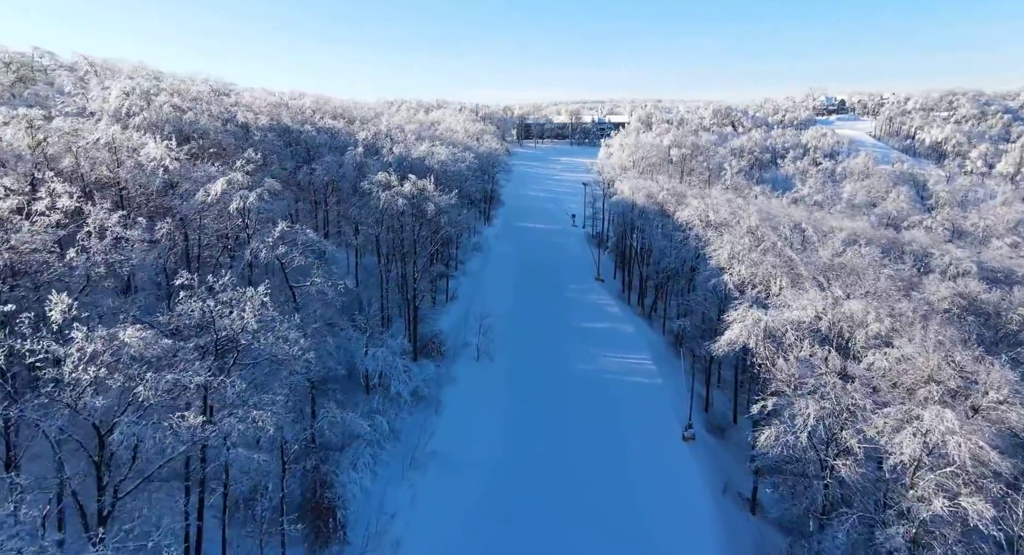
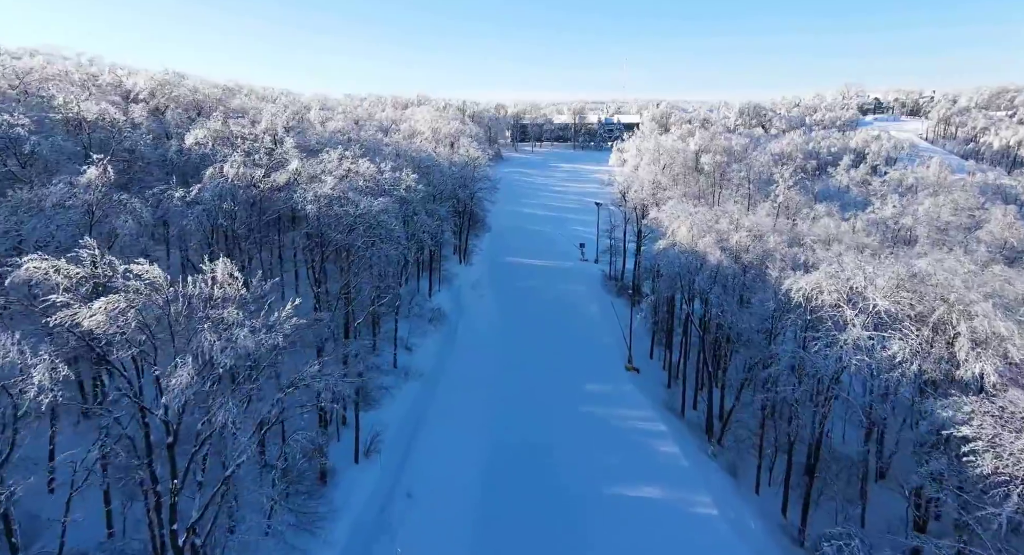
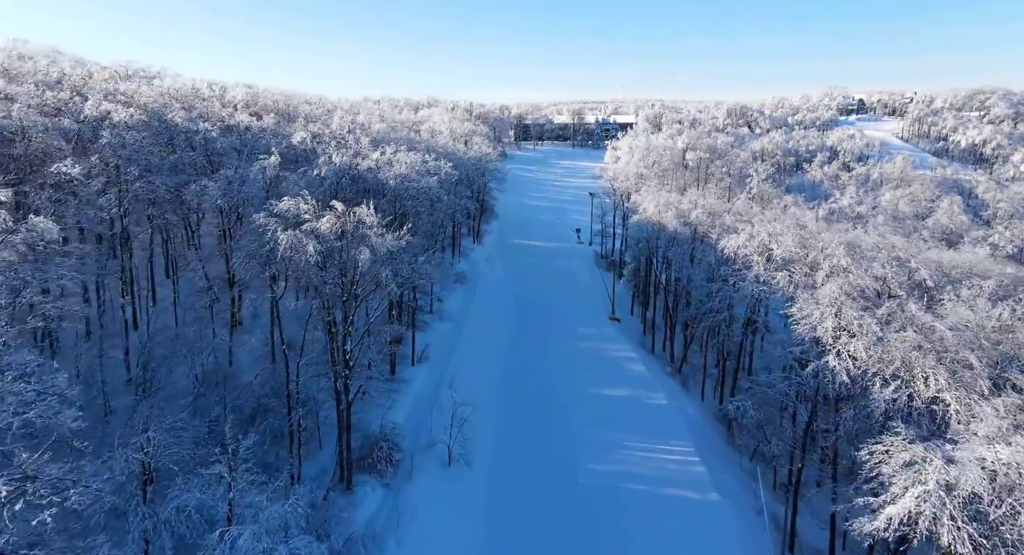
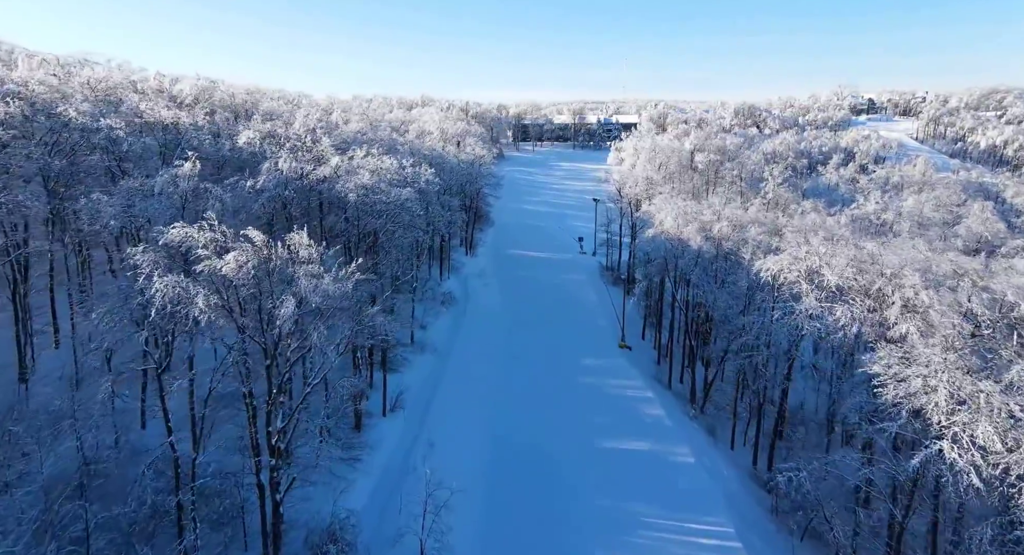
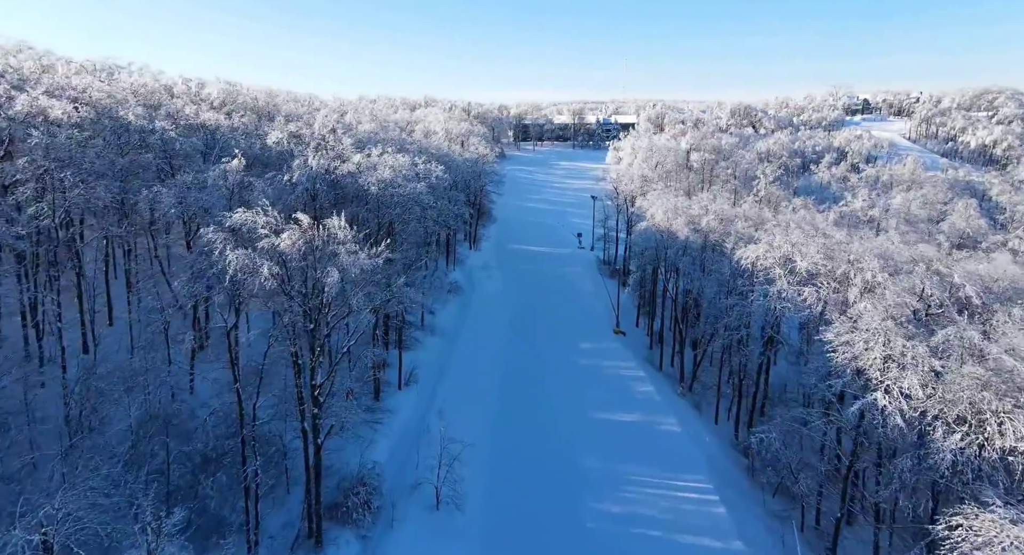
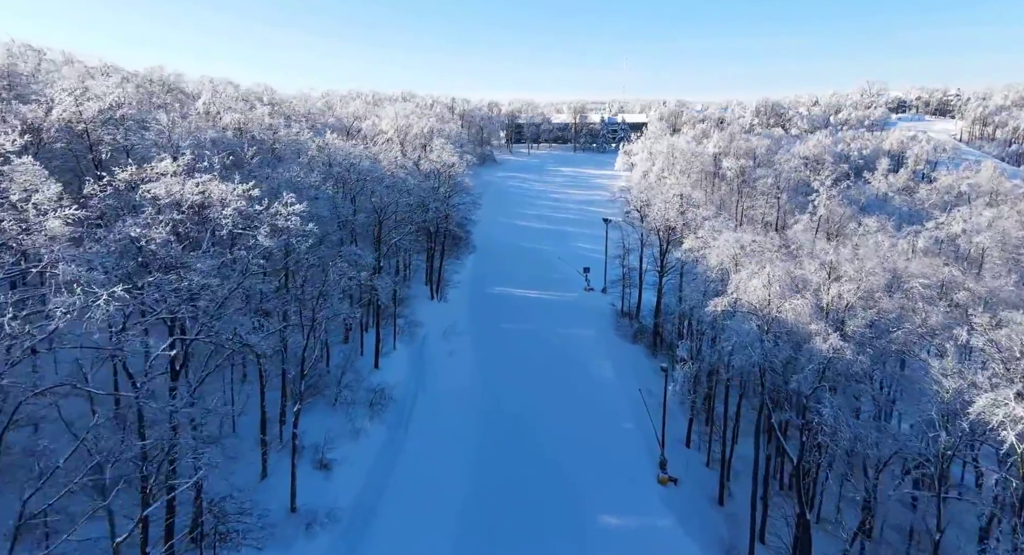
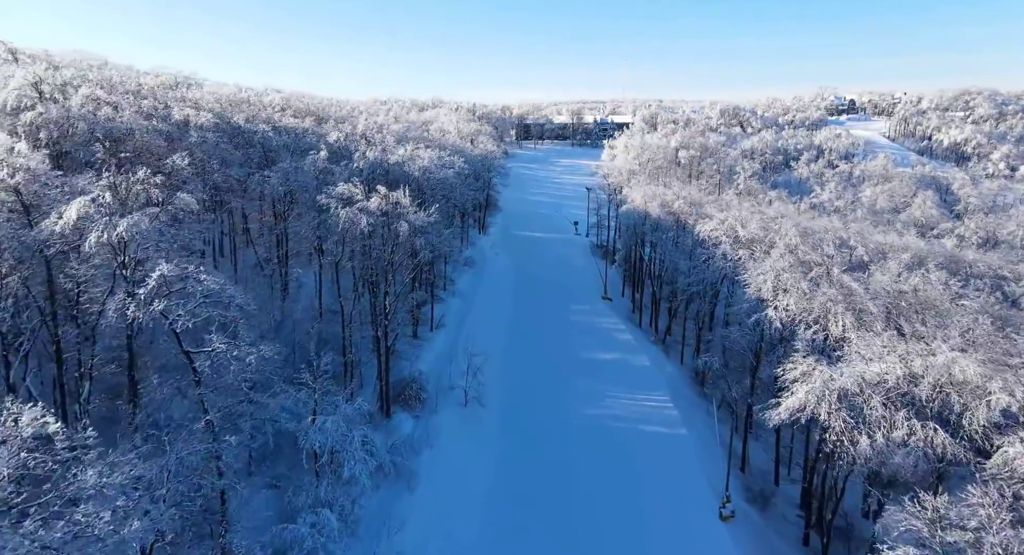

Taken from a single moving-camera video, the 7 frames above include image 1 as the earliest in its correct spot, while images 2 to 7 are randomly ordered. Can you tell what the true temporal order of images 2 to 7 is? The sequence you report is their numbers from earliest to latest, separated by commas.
7, 3, 5, 4, 2, 6
